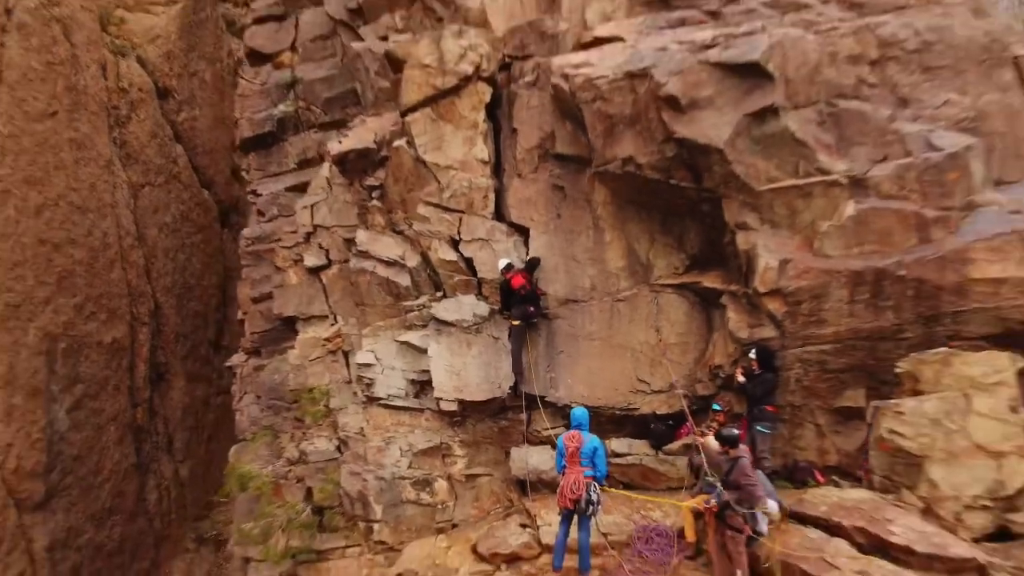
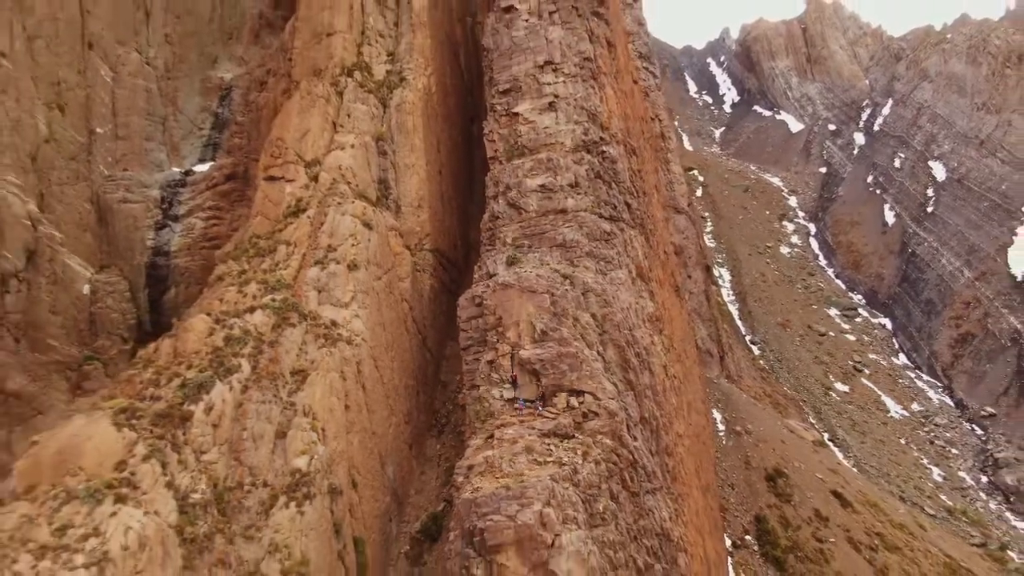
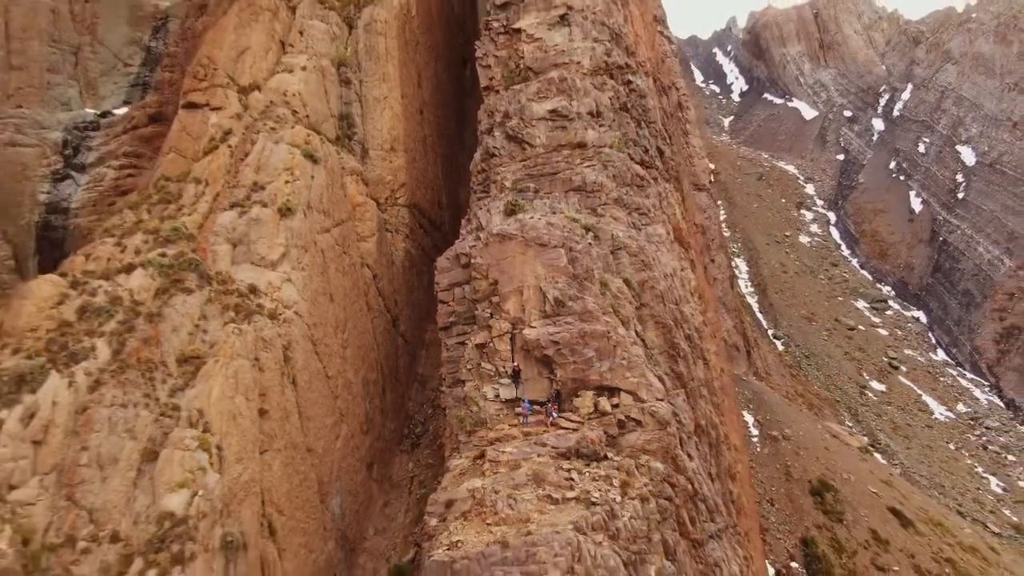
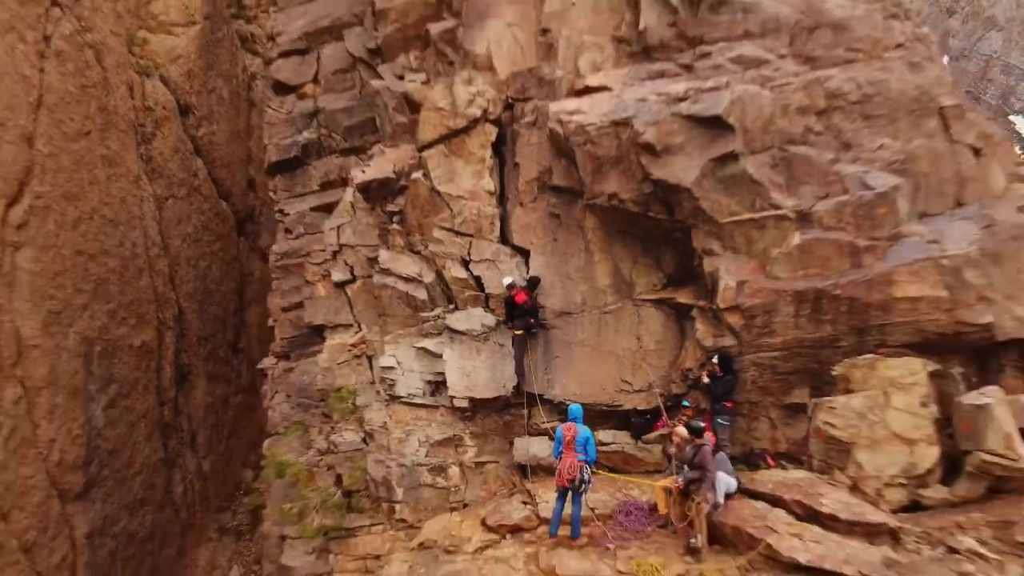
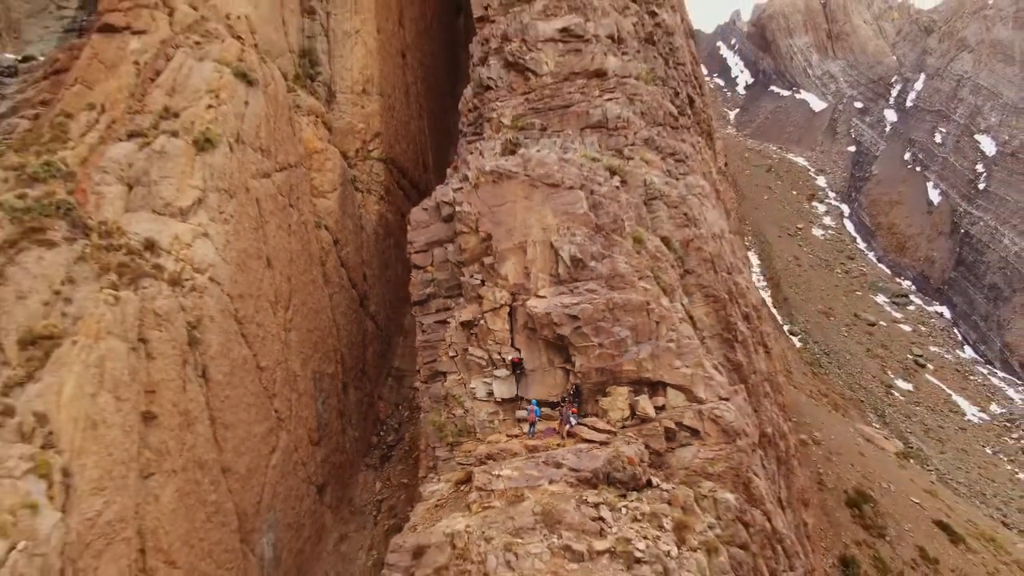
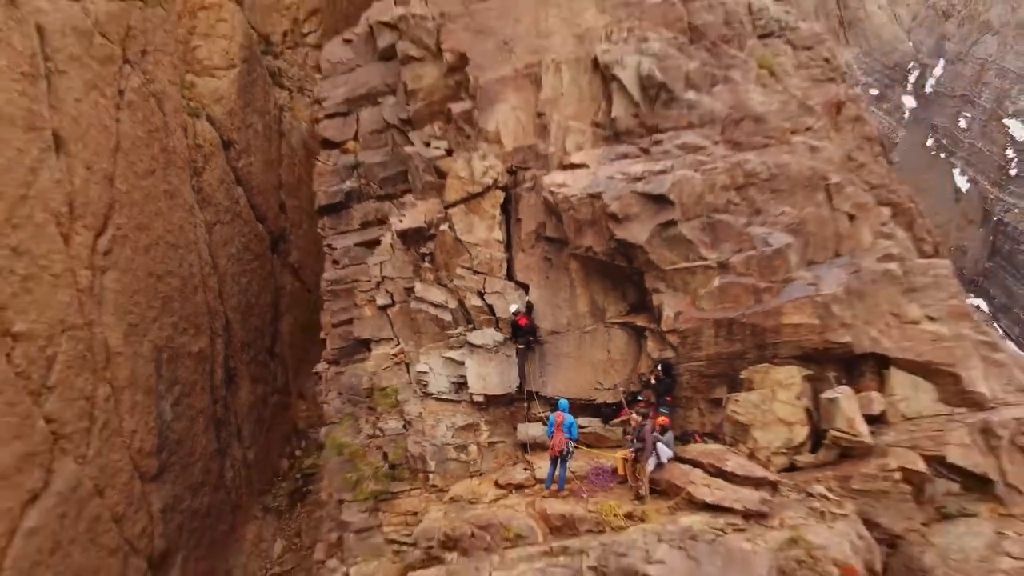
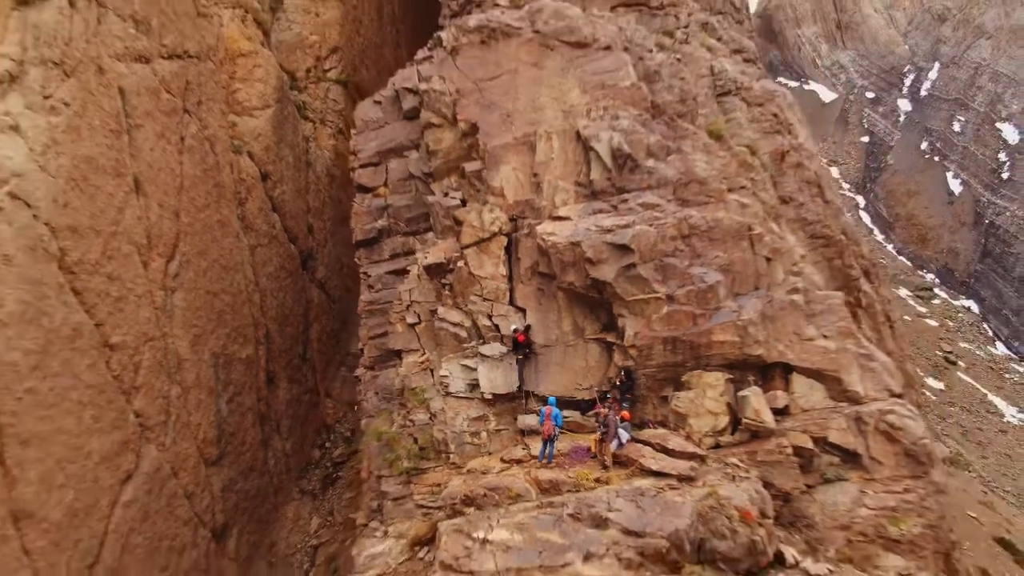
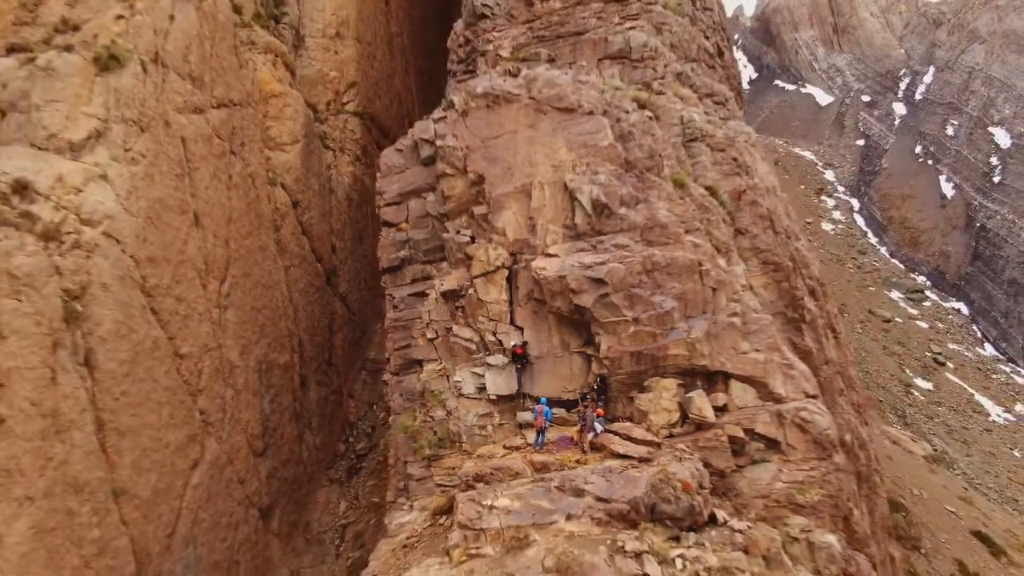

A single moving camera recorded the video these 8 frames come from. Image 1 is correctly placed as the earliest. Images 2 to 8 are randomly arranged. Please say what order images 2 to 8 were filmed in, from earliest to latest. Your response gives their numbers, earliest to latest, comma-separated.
4, 6, 7, 8, 5, 3, 2
